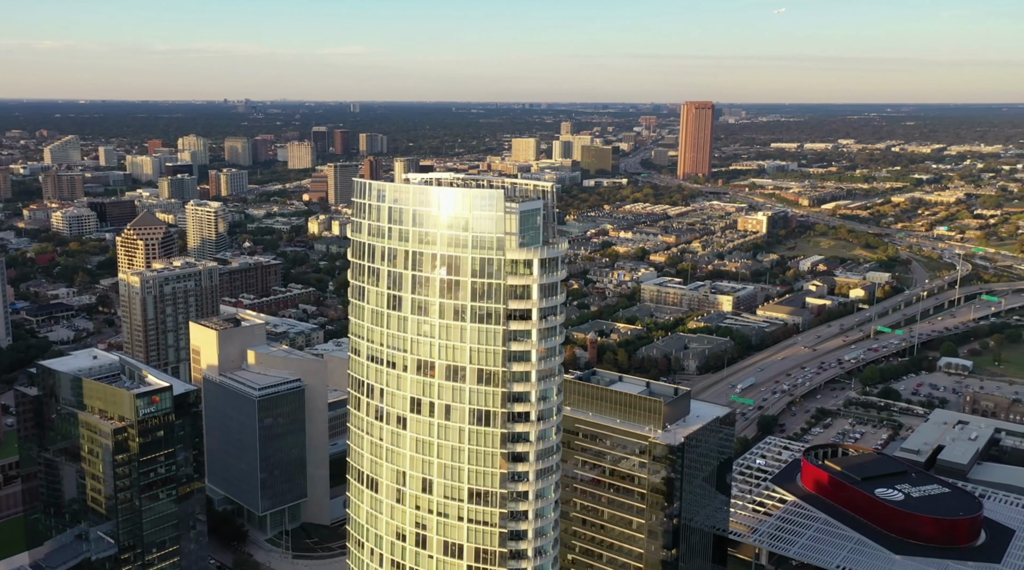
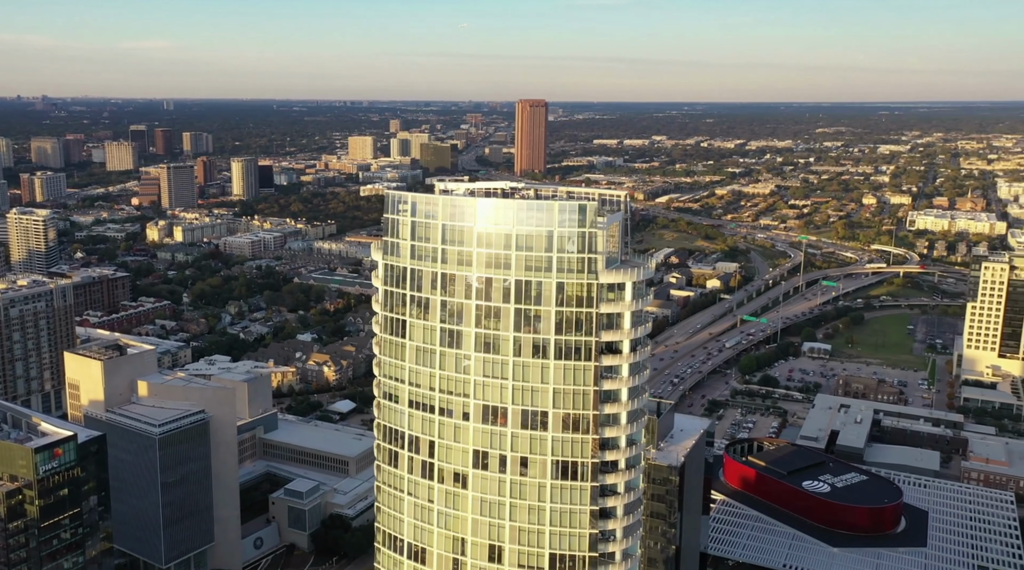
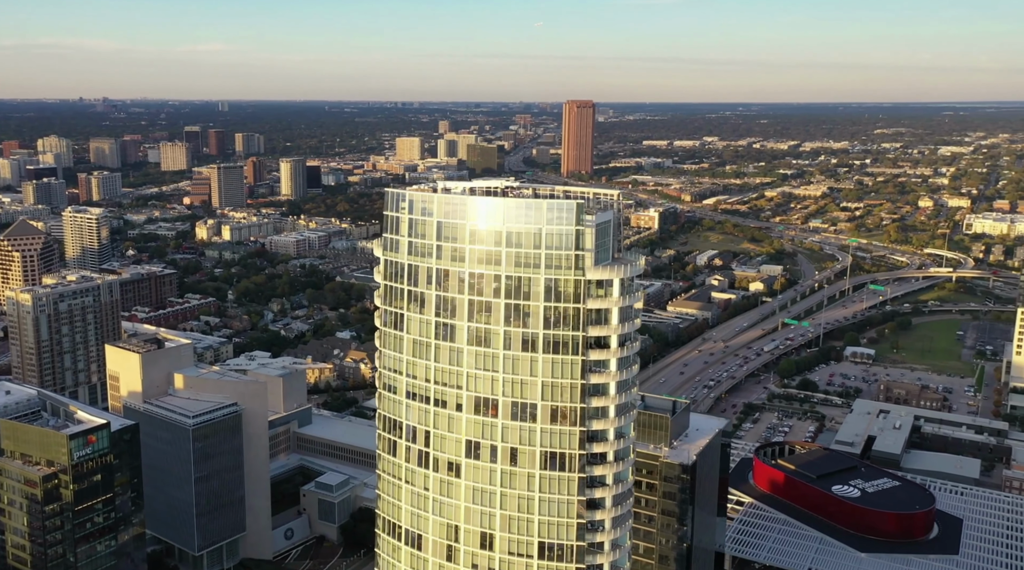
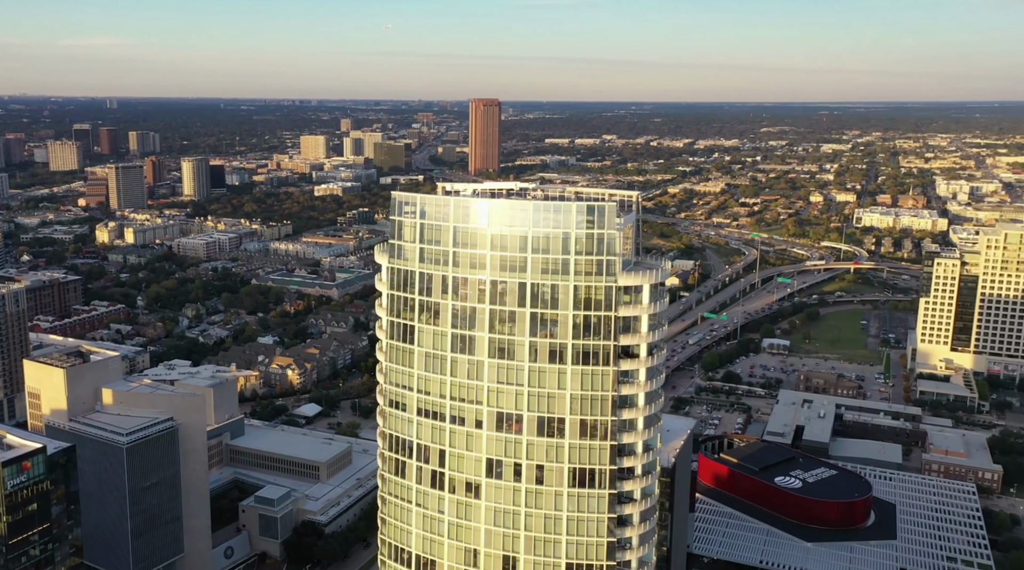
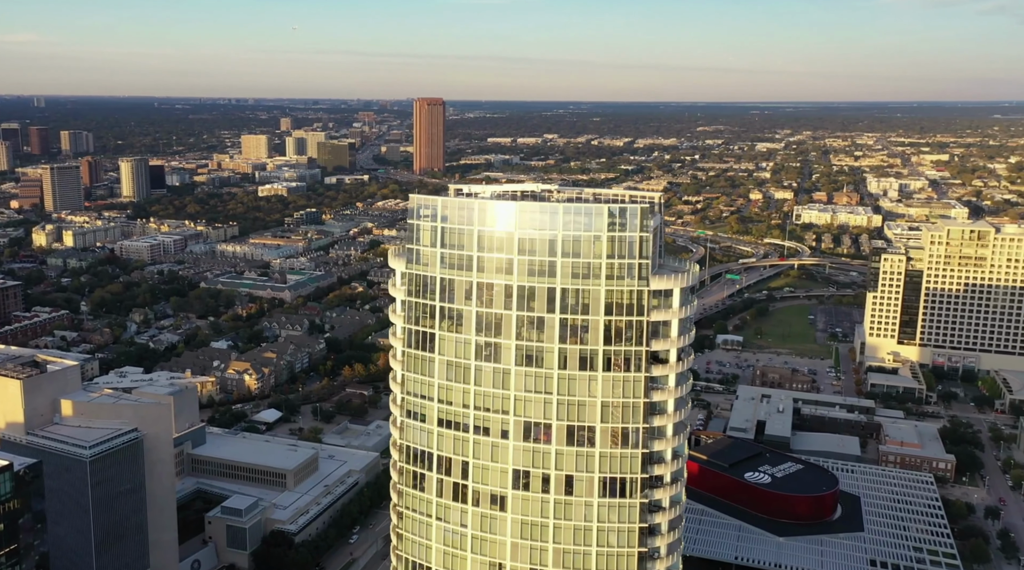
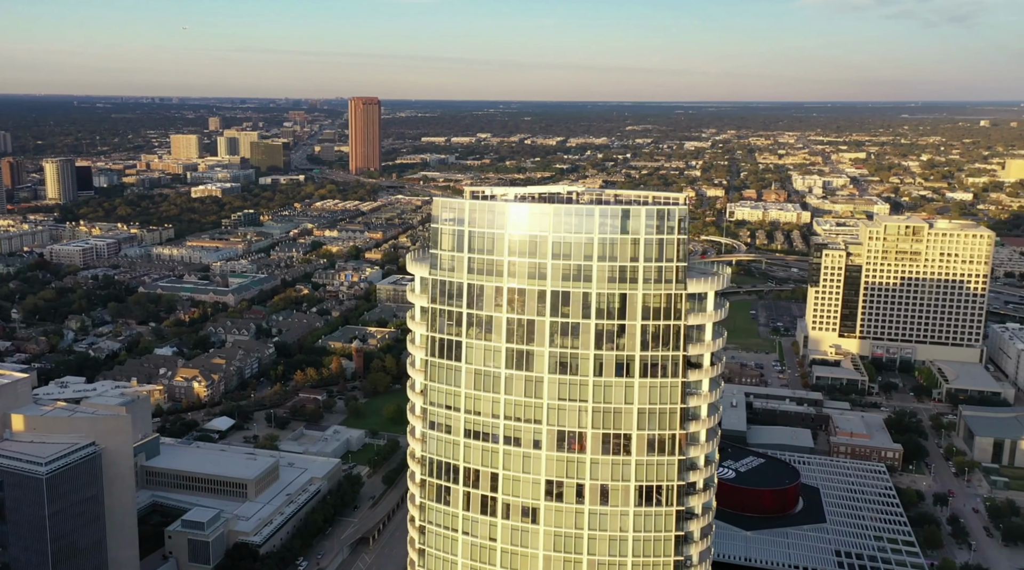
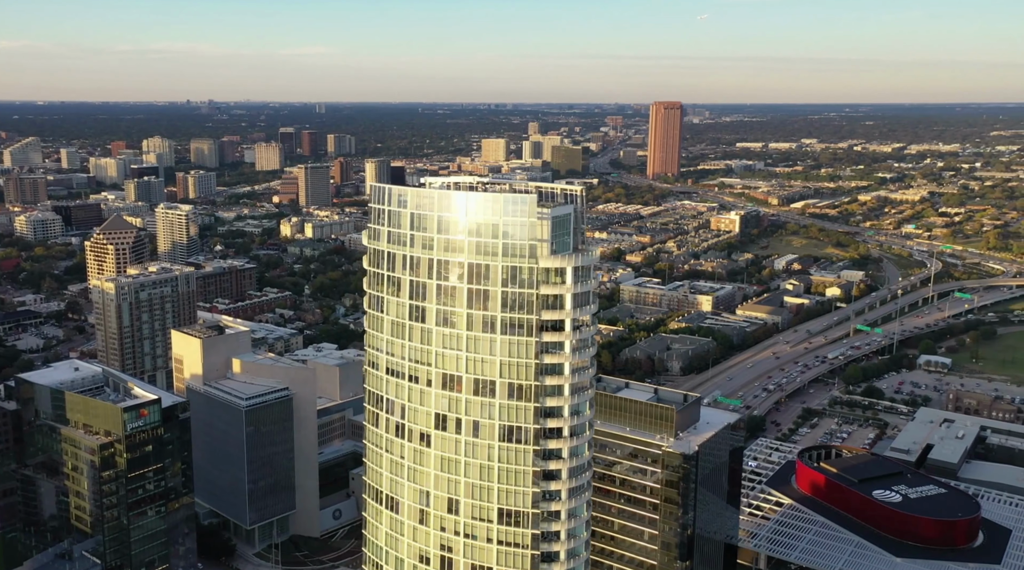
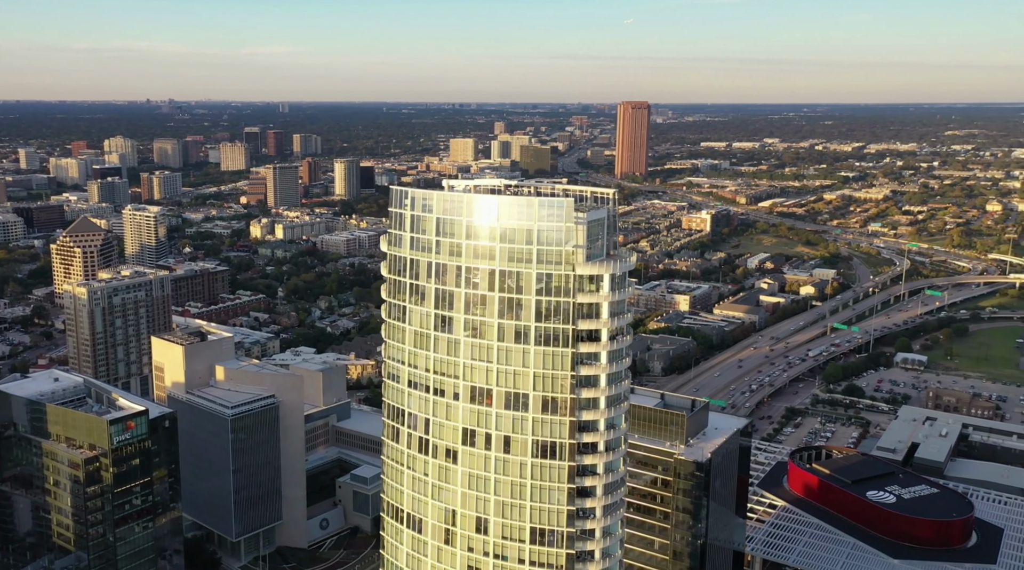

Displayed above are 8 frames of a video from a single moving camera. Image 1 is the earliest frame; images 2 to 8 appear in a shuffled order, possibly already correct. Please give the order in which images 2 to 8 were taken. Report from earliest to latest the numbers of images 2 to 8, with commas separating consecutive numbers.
7, 8, 3, 2, 4, 5, 6
